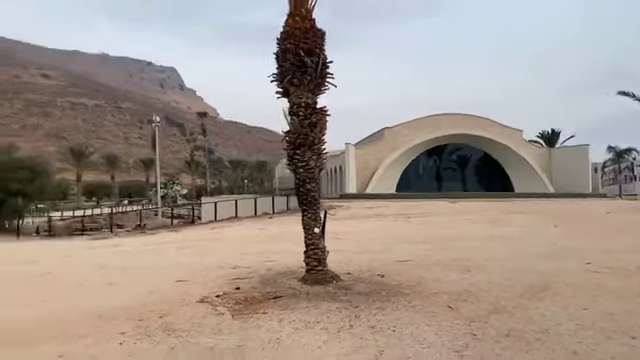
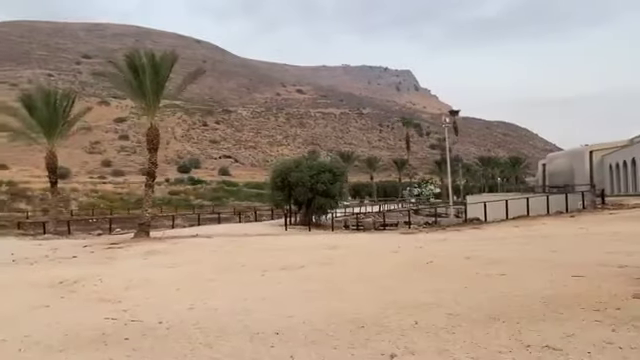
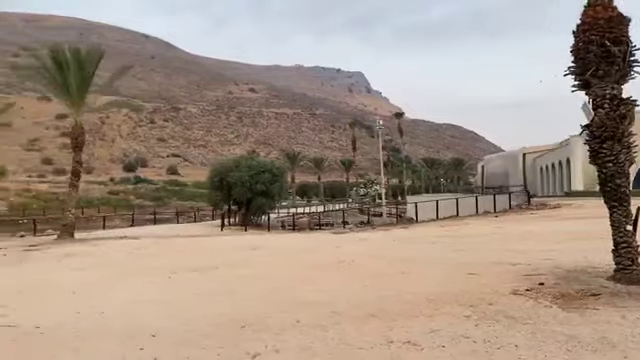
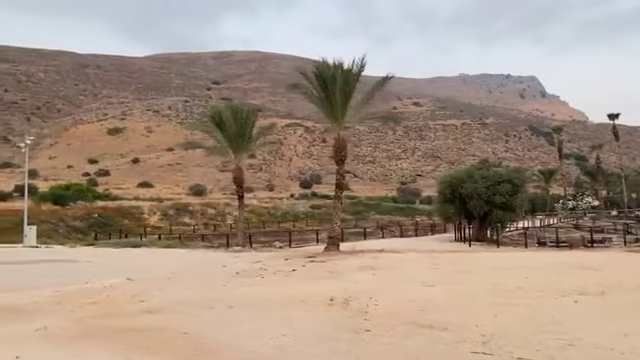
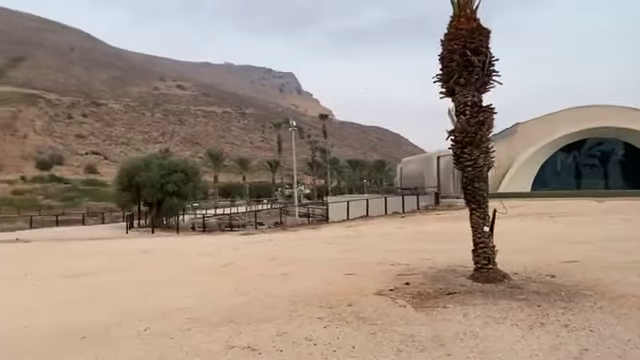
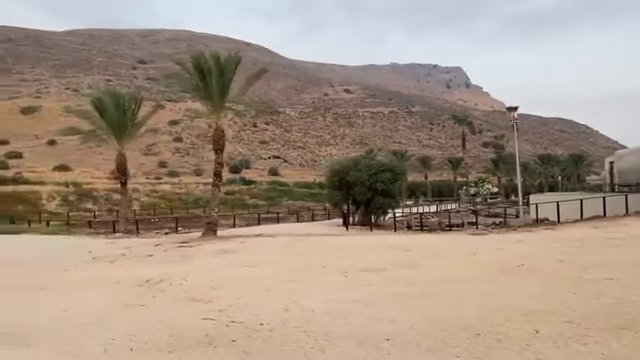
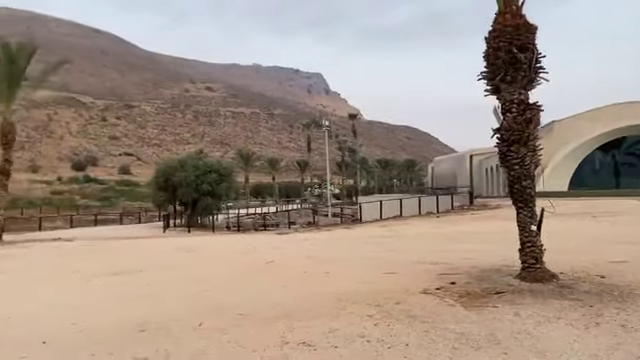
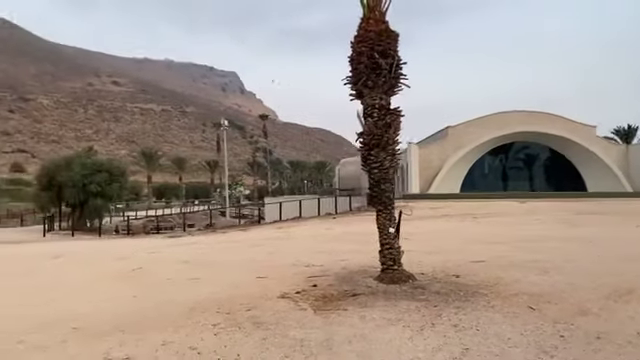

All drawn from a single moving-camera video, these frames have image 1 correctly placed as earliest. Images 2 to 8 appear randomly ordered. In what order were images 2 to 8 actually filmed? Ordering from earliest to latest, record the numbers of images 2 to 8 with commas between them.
8, 5, 7, 3, 2, 6, 4
